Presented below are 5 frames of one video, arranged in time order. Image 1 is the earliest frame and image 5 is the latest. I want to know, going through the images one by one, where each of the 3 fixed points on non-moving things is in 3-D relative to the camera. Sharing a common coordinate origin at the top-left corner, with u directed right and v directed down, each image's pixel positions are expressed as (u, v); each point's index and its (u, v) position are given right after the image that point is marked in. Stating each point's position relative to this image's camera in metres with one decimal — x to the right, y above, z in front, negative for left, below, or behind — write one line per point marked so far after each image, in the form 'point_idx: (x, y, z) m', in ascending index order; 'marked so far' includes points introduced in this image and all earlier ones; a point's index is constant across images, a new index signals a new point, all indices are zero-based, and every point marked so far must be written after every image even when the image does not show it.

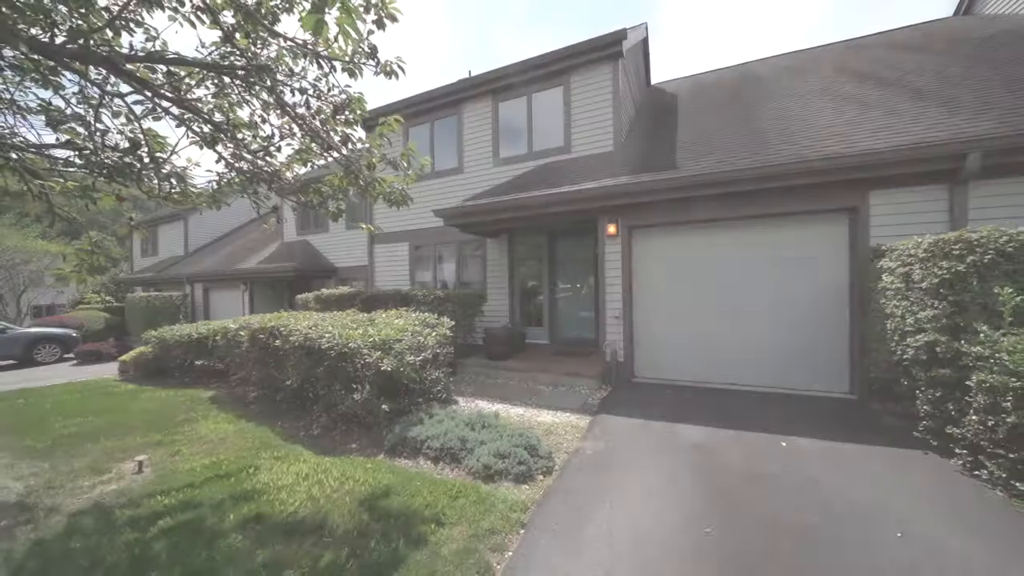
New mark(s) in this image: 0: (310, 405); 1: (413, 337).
0: (-4.2, -2.4, +5.7) m
1: (-1.8, -0.9, +5.1) m
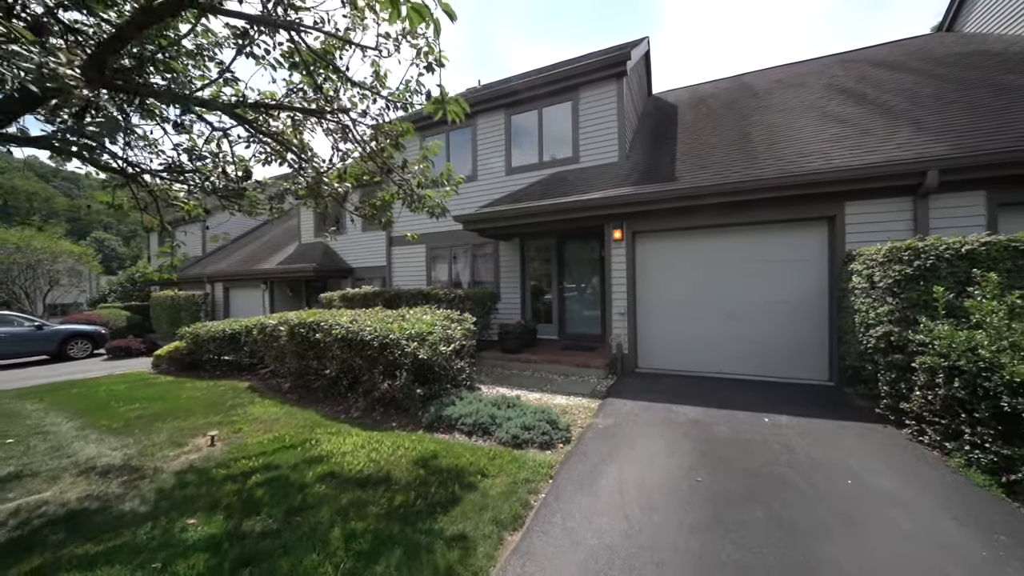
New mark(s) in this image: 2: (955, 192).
0: (-3.8, -2.4, +6.4) m
1: (-1.4, -0.9, +5.8) m
2: (+8.0, +1.7, +5.1) m
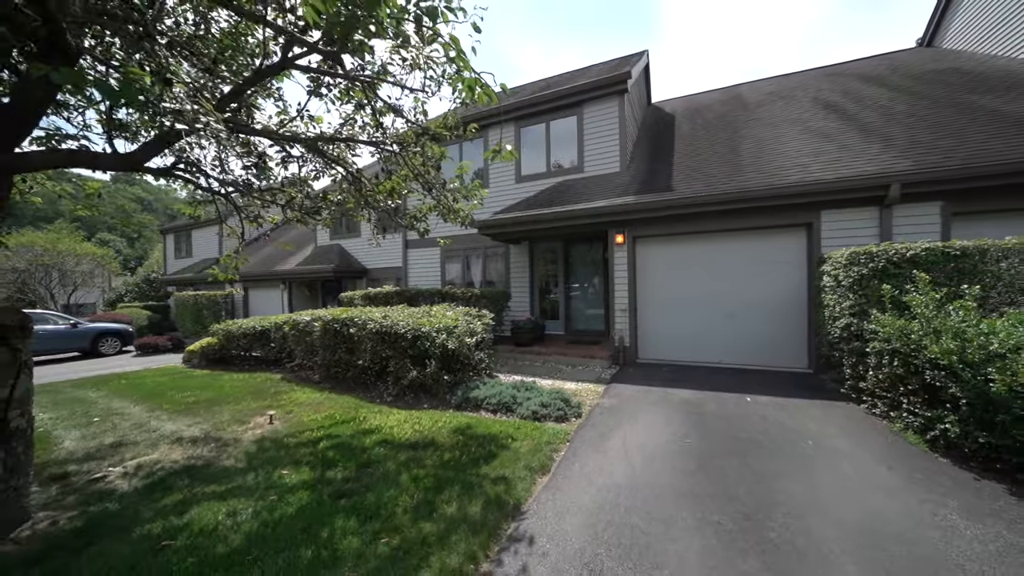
0: (-3.5, -2.3, +7.2) m
1: (-1.1, -0.8, +6.5) m
2: (+8.4, +1.8, +5.8) m
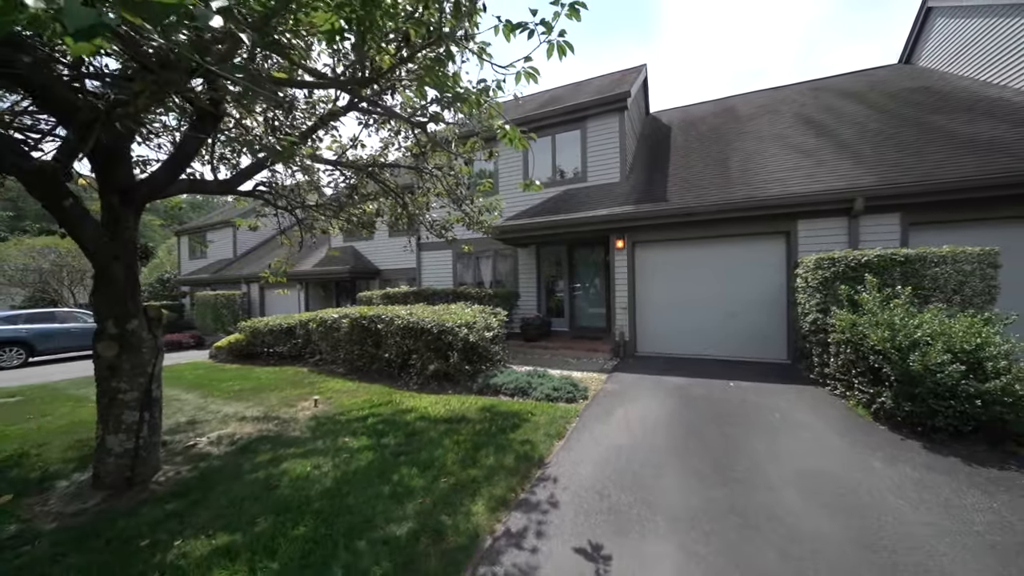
0: (-3.1, -2.3, +8.0) m
1: (-0.7, -0.8, +7.3) m
2: (+8.7, +1.8, +6.6) m
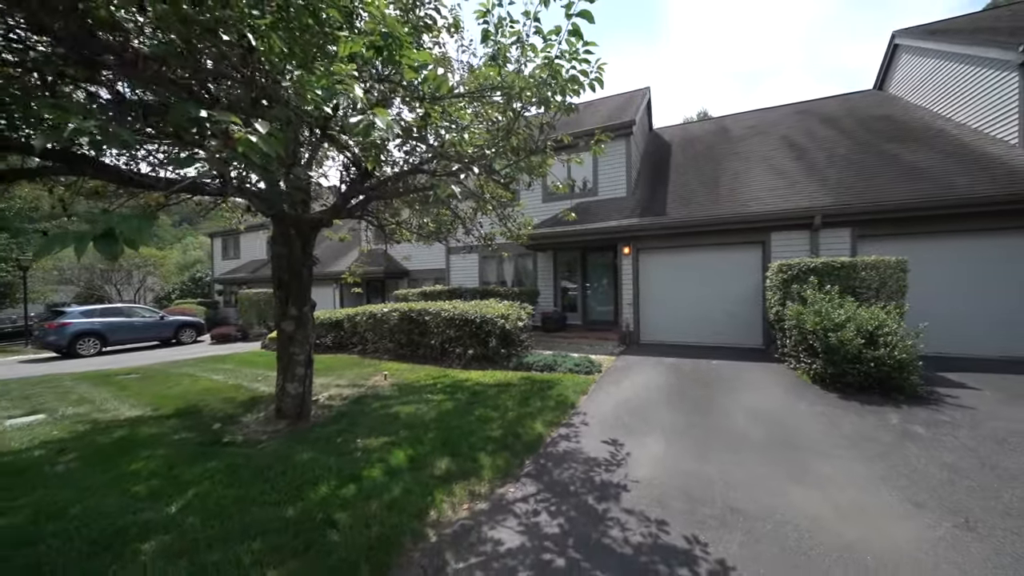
0: (-2.3, -2.3, +9.6) m
1: (+0.1, -0.8, +9.0) m
2: (+9.5, +1.8, +8.2) m
